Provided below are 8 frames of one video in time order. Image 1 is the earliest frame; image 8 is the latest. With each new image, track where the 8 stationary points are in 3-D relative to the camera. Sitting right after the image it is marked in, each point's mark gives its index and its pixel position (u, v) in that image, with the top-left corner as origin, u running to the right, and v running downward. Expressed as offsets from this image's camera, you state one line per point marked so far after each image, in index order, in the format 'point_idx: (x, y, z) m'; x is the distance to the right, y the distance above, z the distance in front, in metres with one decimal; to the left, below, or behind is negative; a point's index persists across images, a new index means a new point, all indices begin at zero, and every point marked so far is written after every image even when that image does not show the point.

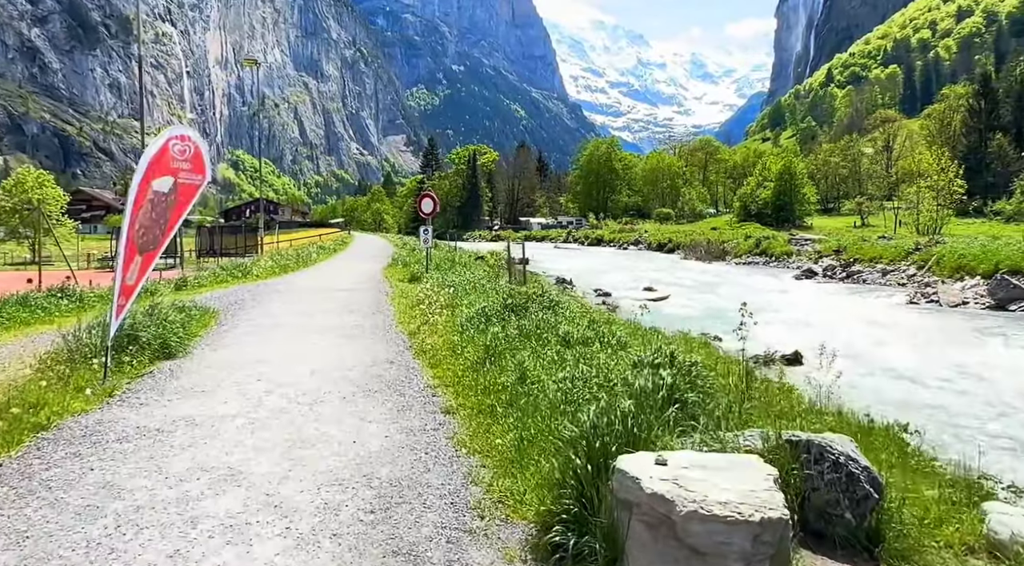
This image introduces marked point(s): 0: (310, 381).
0: (-2.4, -1.2, +8.1) m
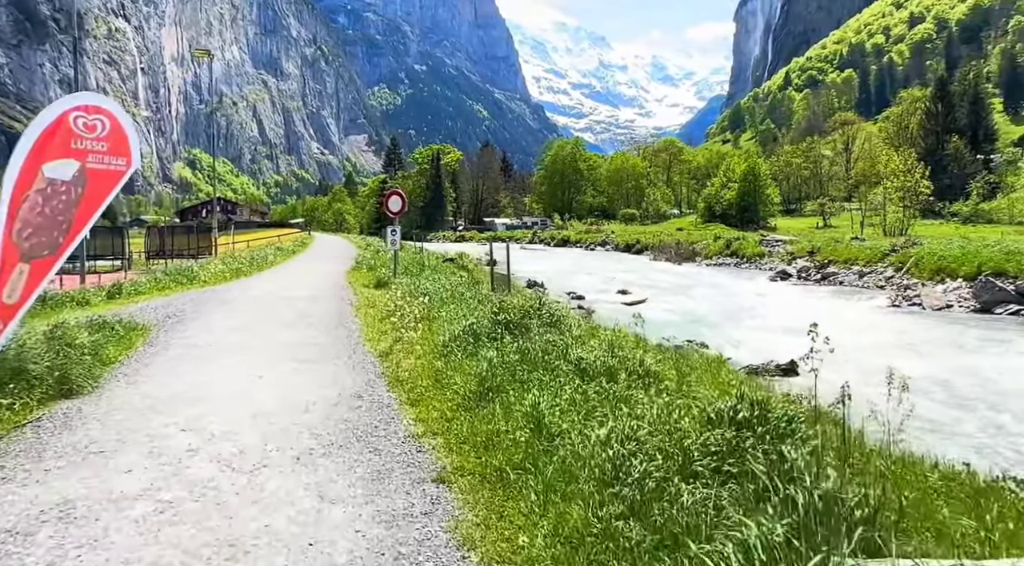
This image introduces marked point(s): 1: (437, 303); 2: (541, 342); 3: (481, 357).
0: (-2.3, -1.3, +6.1) m
1: (-1.3, -0.4, +13.4) m
2: (+0.5, -0.7, +8.3) m
3: (-0.3, -0.9, +8.1) m
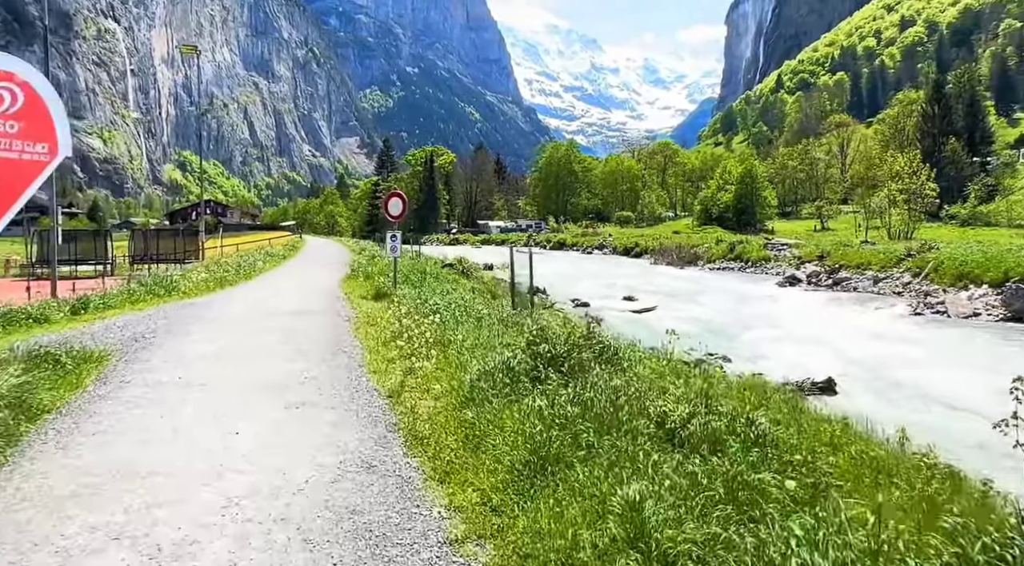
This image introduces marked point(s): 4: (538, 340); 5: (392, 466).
0: (-1.8, -1.6, +4.2) m
1: (-0.9, -0.7, +11.6) m
2: (+1.0, -1.0, +6.5) m
3: (+0.2, -1.1, +6.3) m
4: (+0.3, -0.7, +8.0) m
5: (-1.0, -1.5, +5.7) m
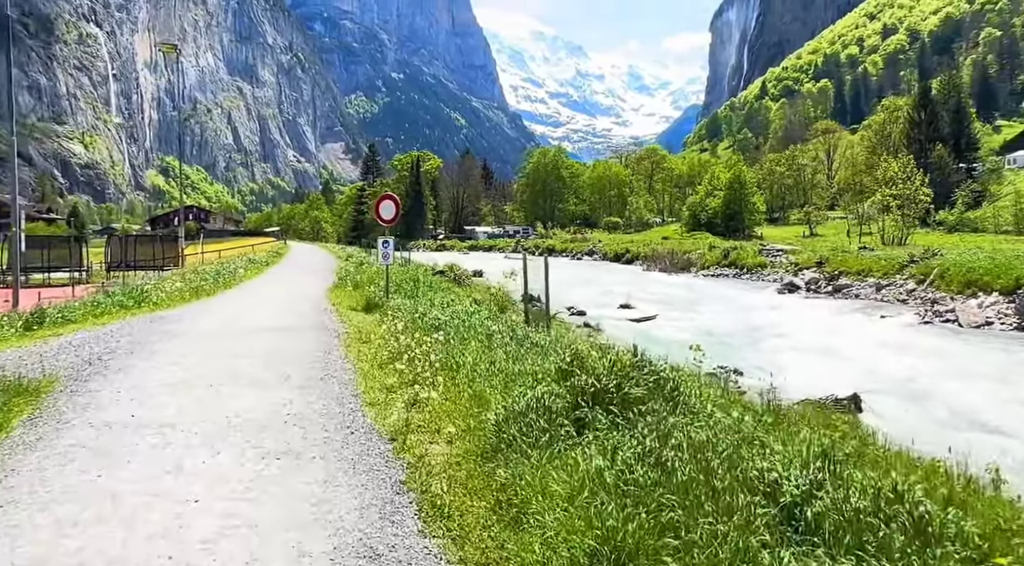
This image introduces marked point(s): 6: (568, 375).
0: (-1.4, -1.7, +2.7) m
1: (-0.7, -0.9, +10.1) m
2: (+1.3, -1.1, +5.0) m
3: (+0.5, -1.3, +4.8) m
4: (+0.6, -0.8, +6.5) m
5: (-0.7, -1.7, +4.2) m
6: (+0.5, -0.9, +6.5) m
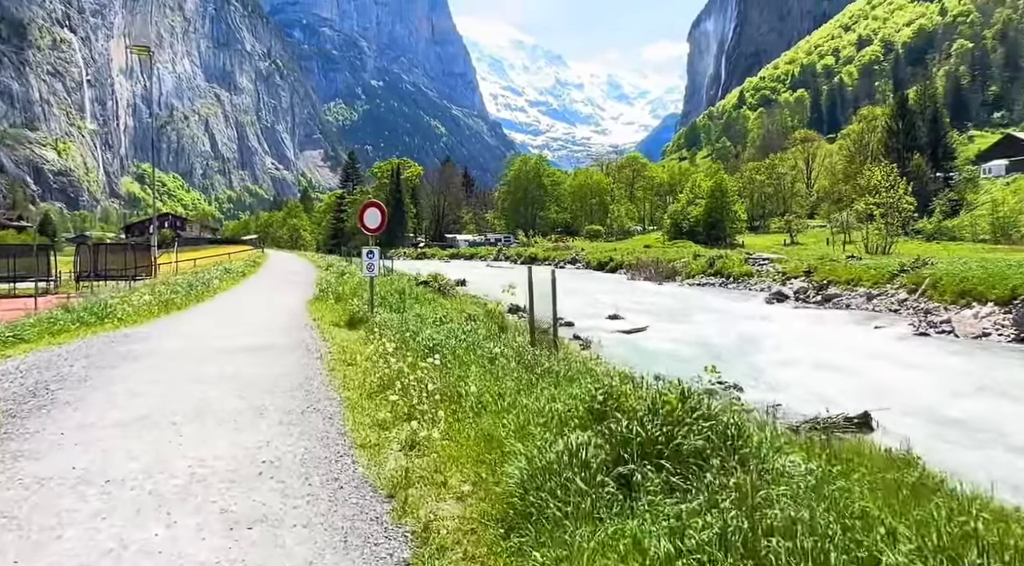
0: (-1.2, -1.9, +1.6) m
1: (-0.6, -1.1, +9.0) m
2: (+1.5, -1.3, +4.0) m
3: (+0.7, -1.4, +3.7) m
4: (+0.8, -1.0, +5.5) m
5: (-0.4, -1.8, +3.1) m
6: (+0.7, -1.1, +5.4) m
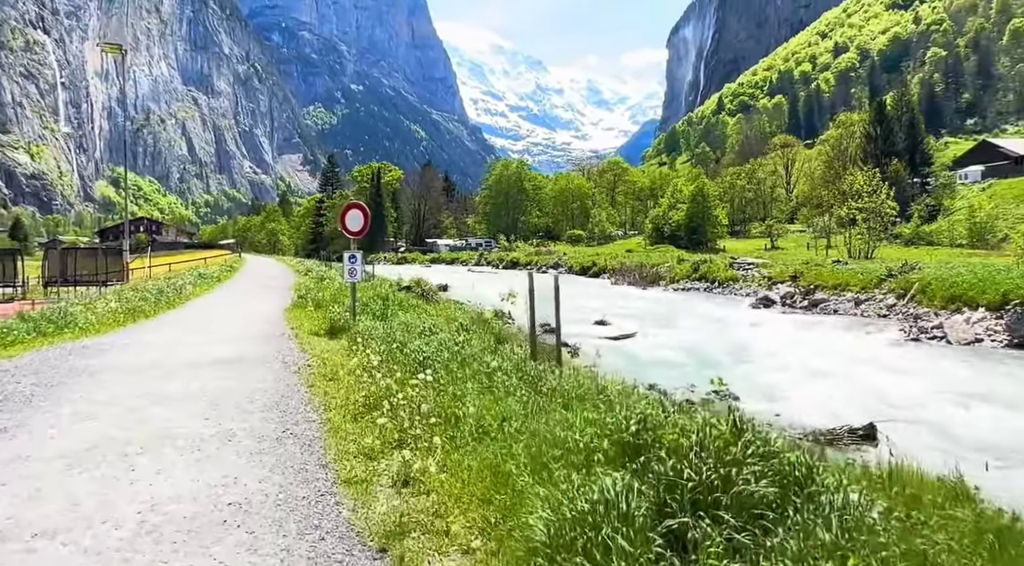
0: (-0.9, -1.9, +0.6) m
1: (-0.6, -1.2, +8.1) m
2: (+1.7, -1.3, +3.1) m
3: (+0.9, -1.5, +2.8) m
4: (+0.9, -1.1, +4.6) m
5: (-0.2, -1.9, +2.1) m
6: (+0.8, -1.2, +4.6) m
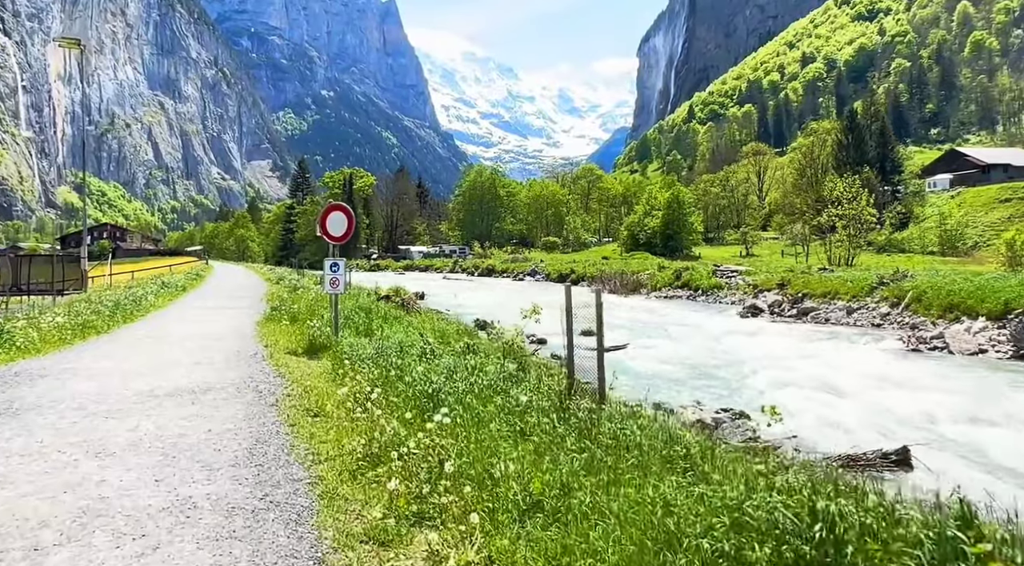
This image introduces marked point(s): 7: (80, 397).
0: (-0.2, -2.0, -1.1) m
1: (-0.2, -1.4, +6.4) m
2: (+2.3, -1.5, +1.5) m
3: (+1.5, -1.6, +1.2) m
4: (+1.4, -1.2, +3.0) m
5: (+0.4, -2.0, +0.5) m
6: (+1.3, -1.3, +2.9) m
7: (-5.6, -1.5, +8.8) m
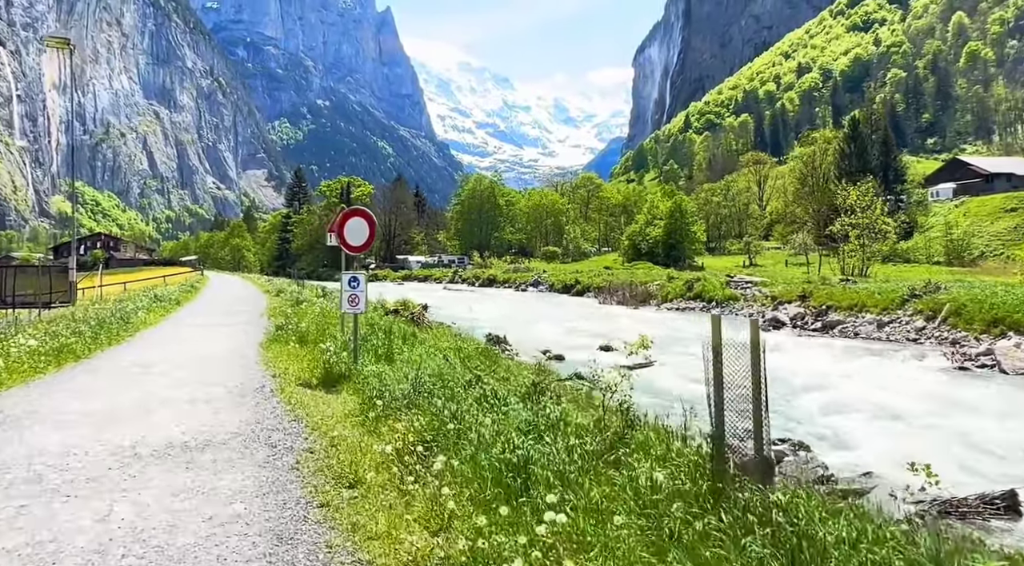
0: (+0.8, -2.1, -3.2) m
1: (+0.8, -1.6, +4.3) m
2: (+3.2, -1.6, -0.5) m
3: (+2.5, -1.8, -0.8) m
4: (+2.4, -1.4, +0.9) m
5: (+1.4, -2.1, -1.6) m
6: (+2.3, -1.5, +0.9) m
7: (-4.7, -1.8, +6.7) m
